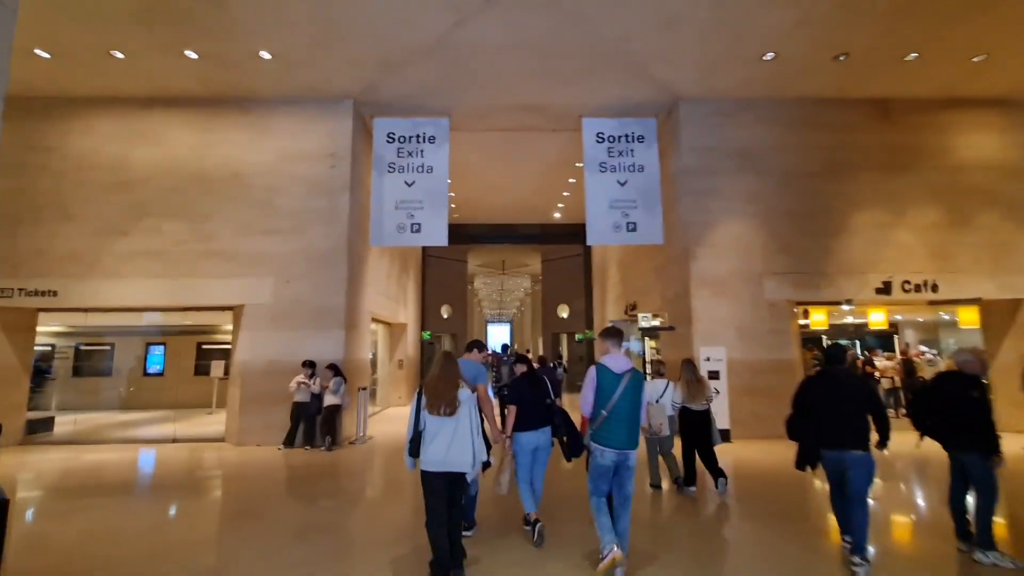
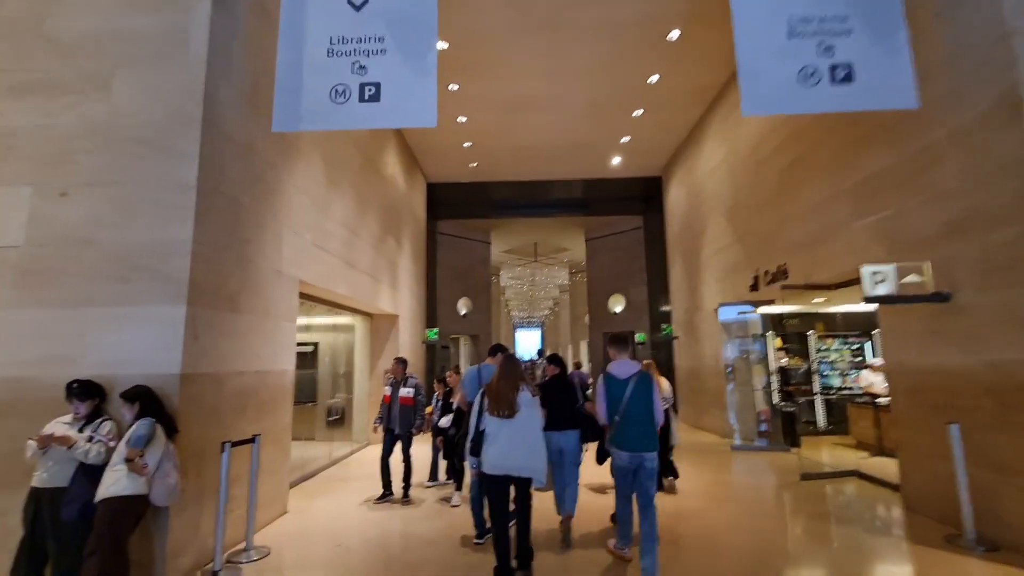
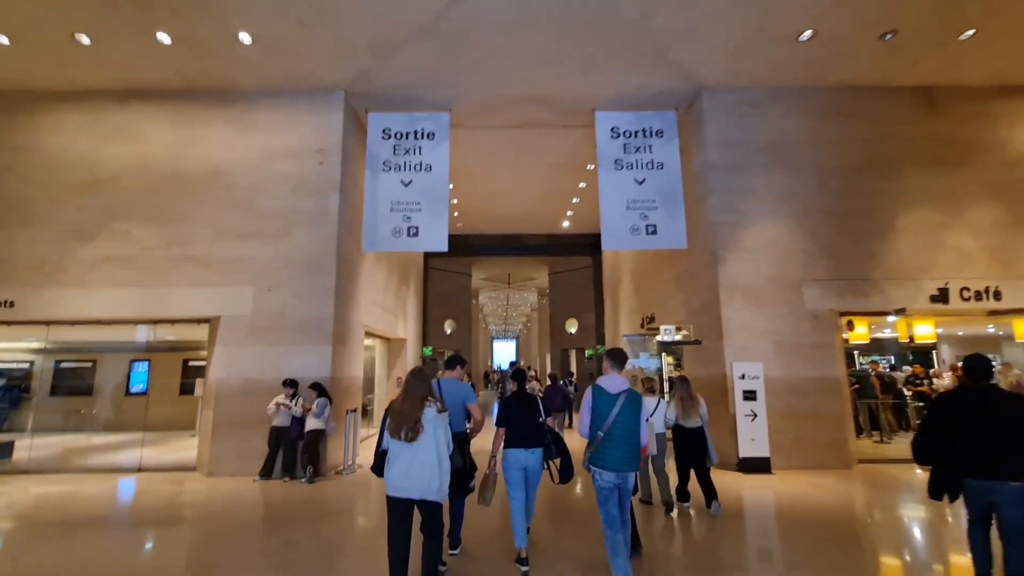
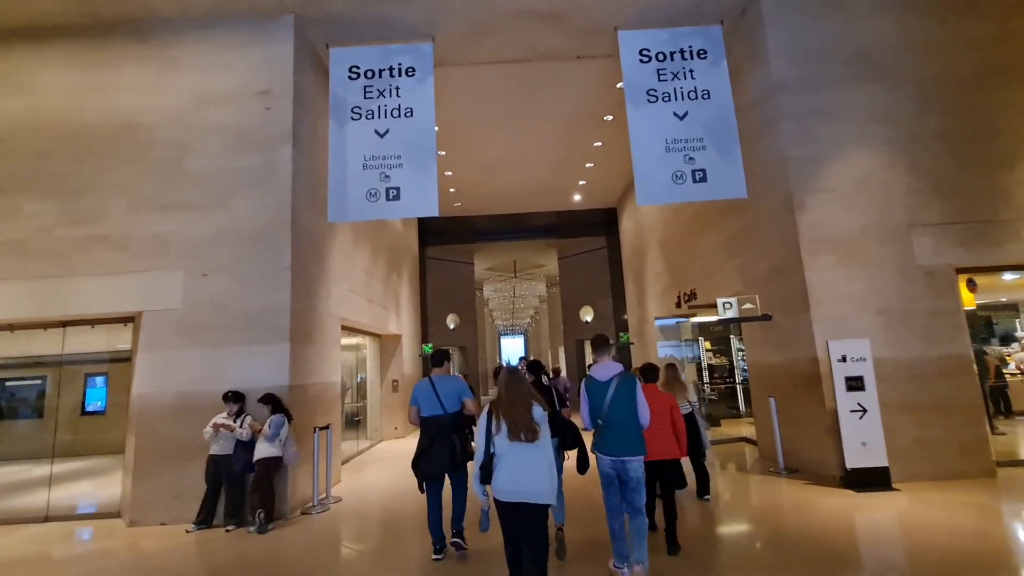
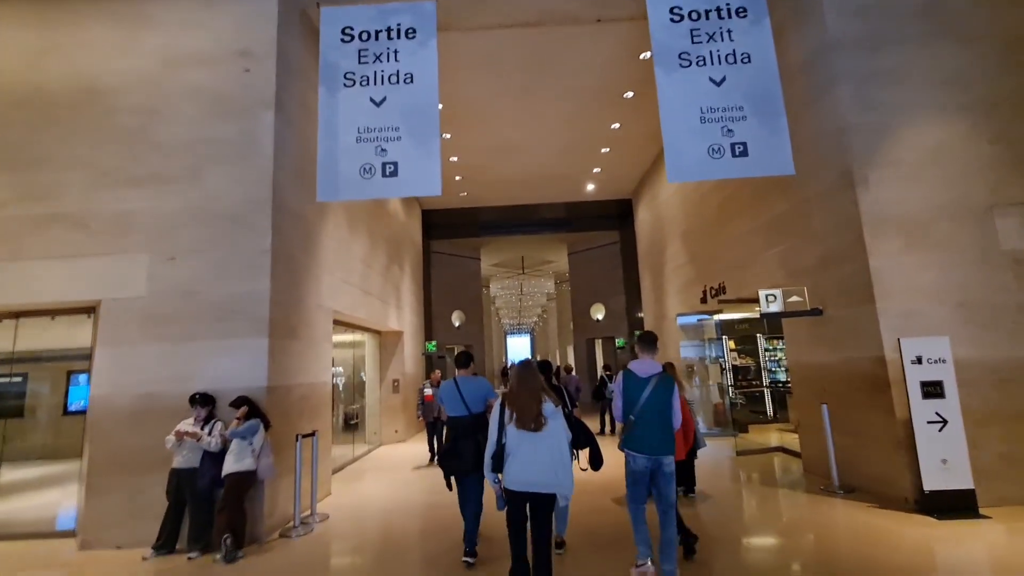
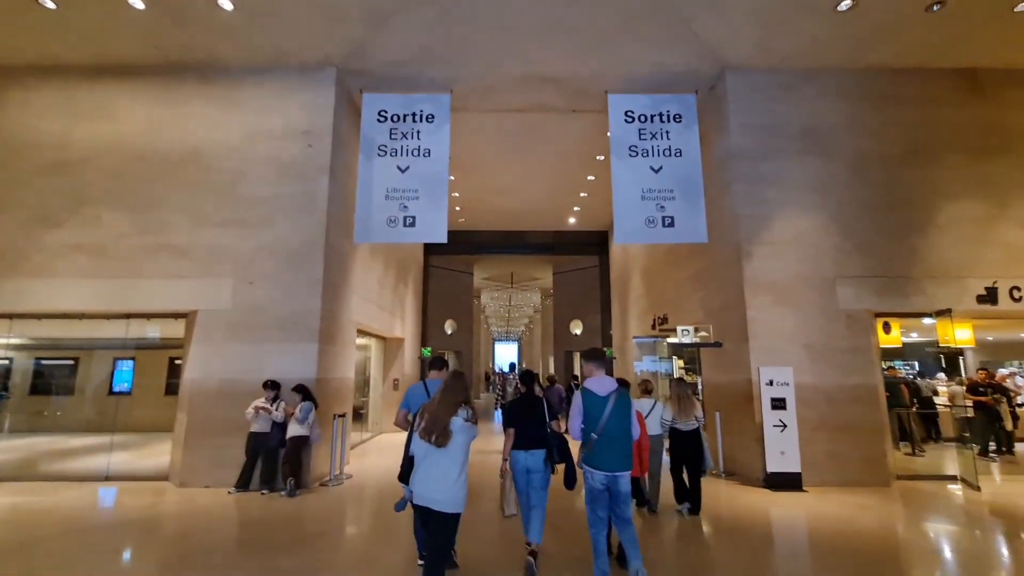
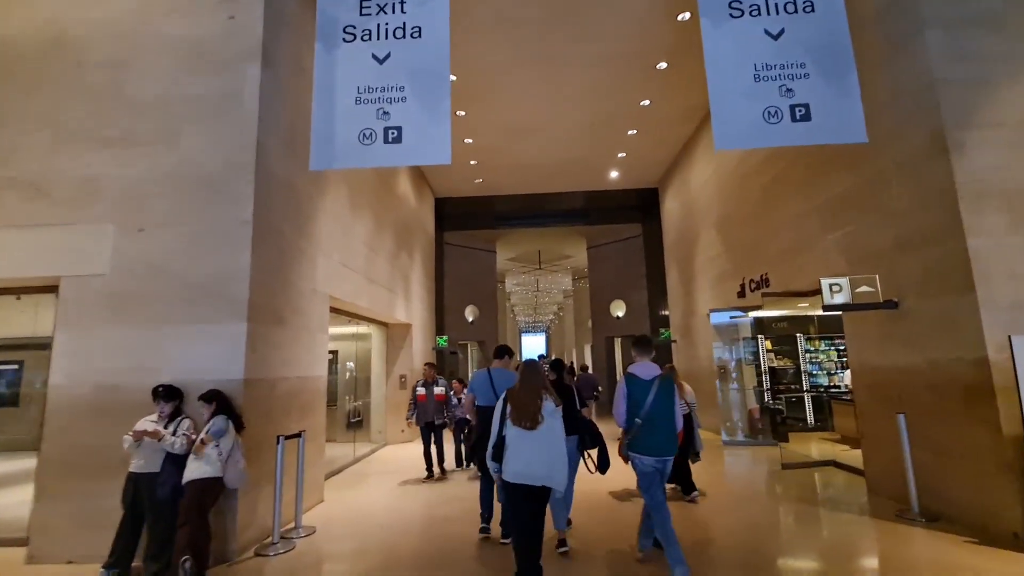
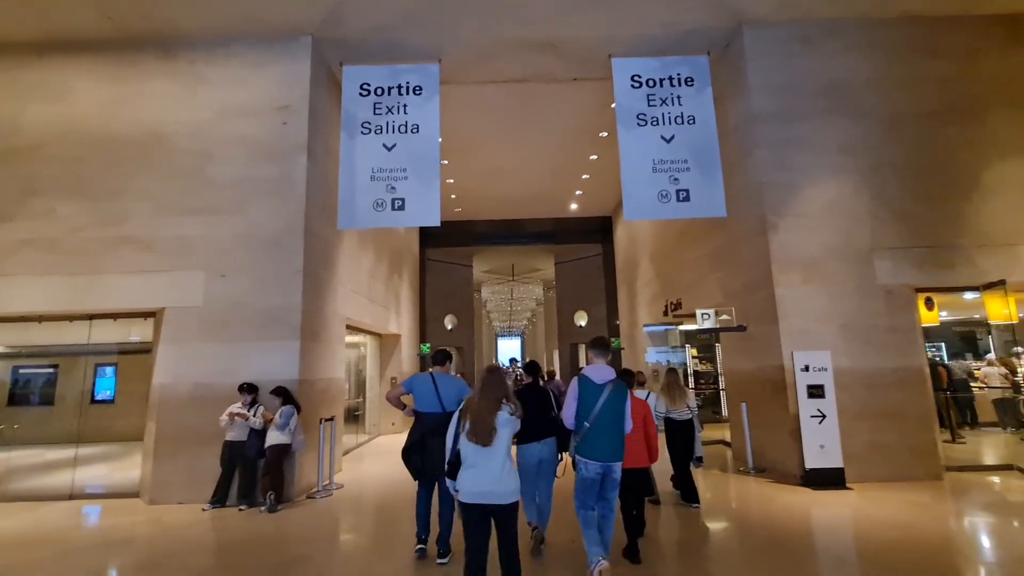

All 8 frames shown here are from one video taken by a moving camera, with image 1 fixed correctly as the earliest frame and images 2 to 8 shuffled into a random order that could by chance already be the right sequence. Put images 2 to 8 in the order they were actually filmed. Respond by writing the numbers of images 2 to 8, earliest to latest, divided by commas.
3, 6, 8, 4, 5, 7, 2
